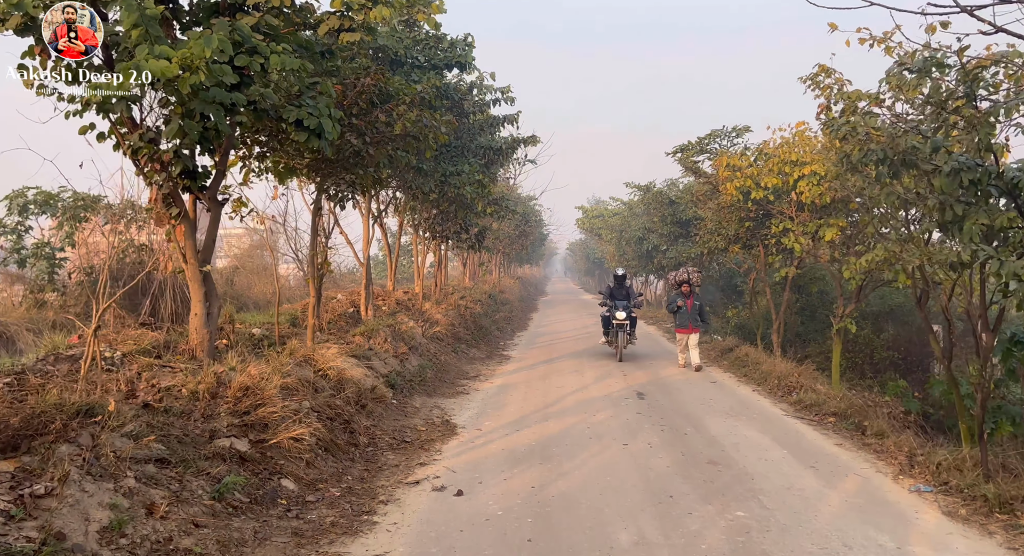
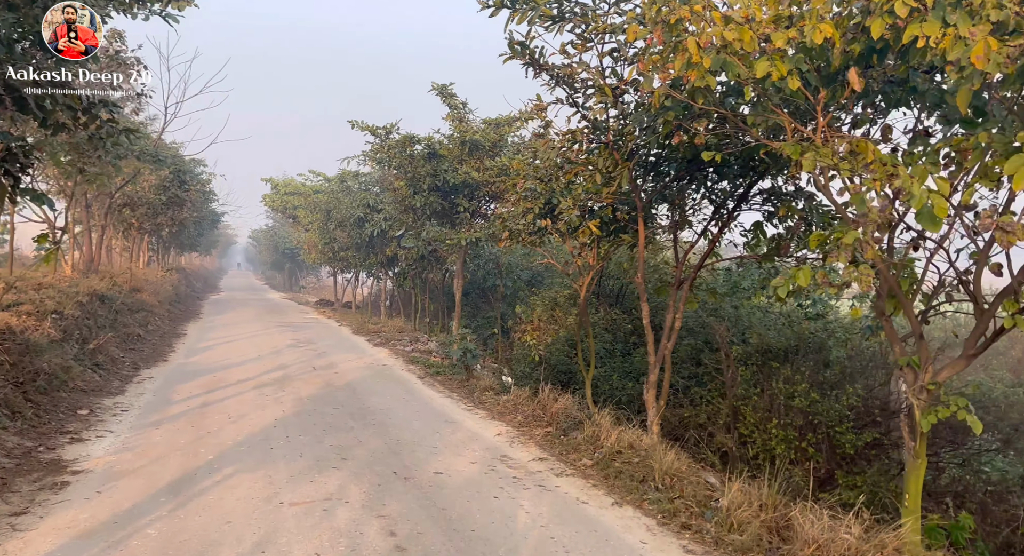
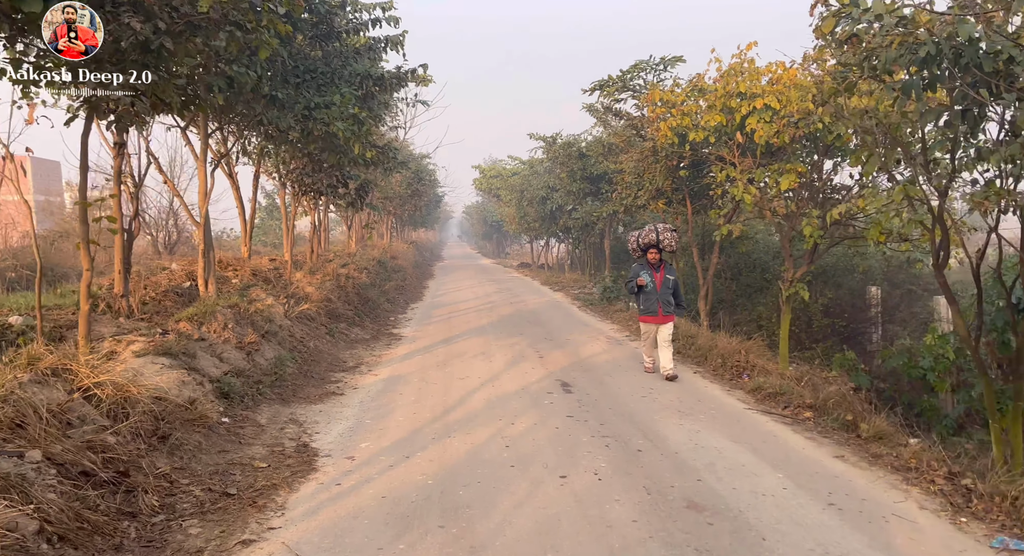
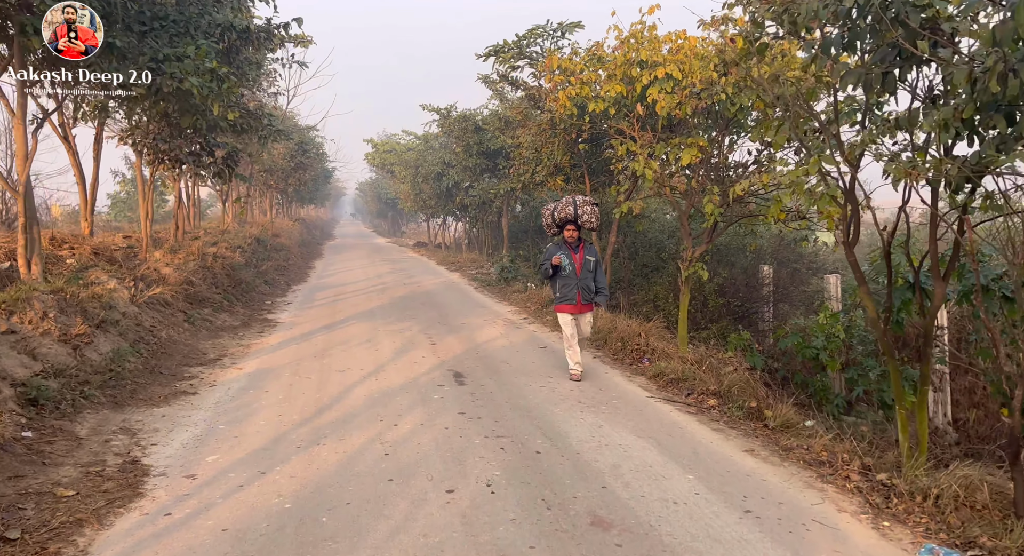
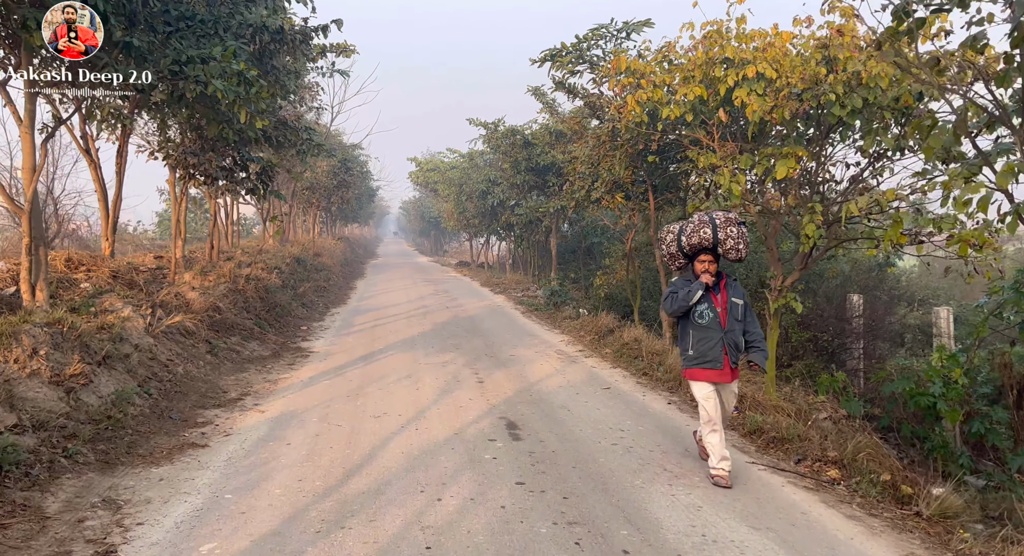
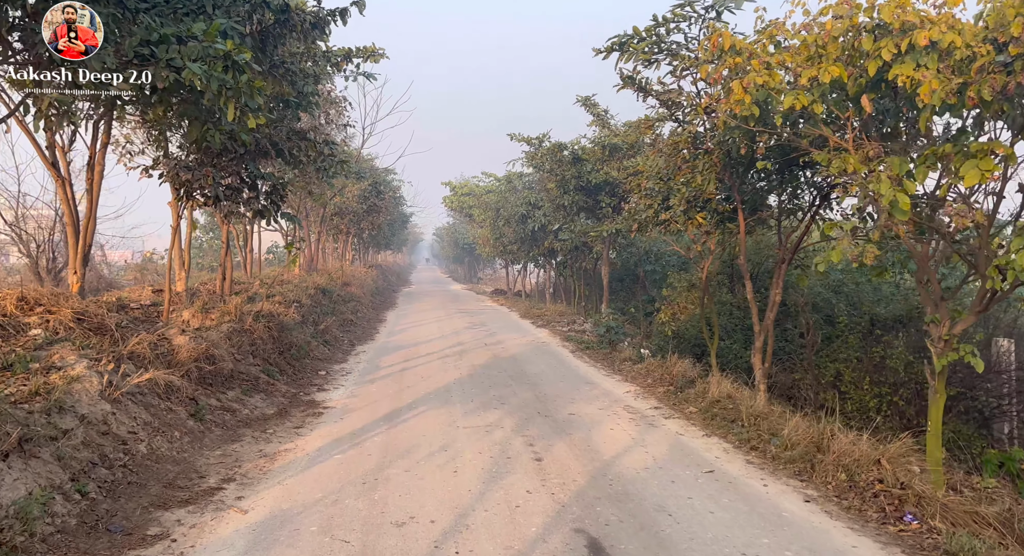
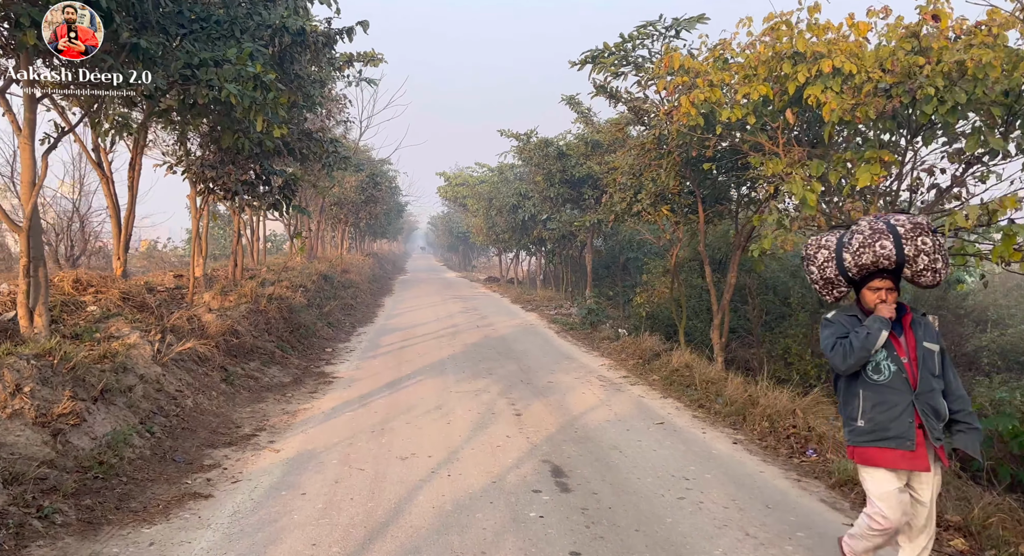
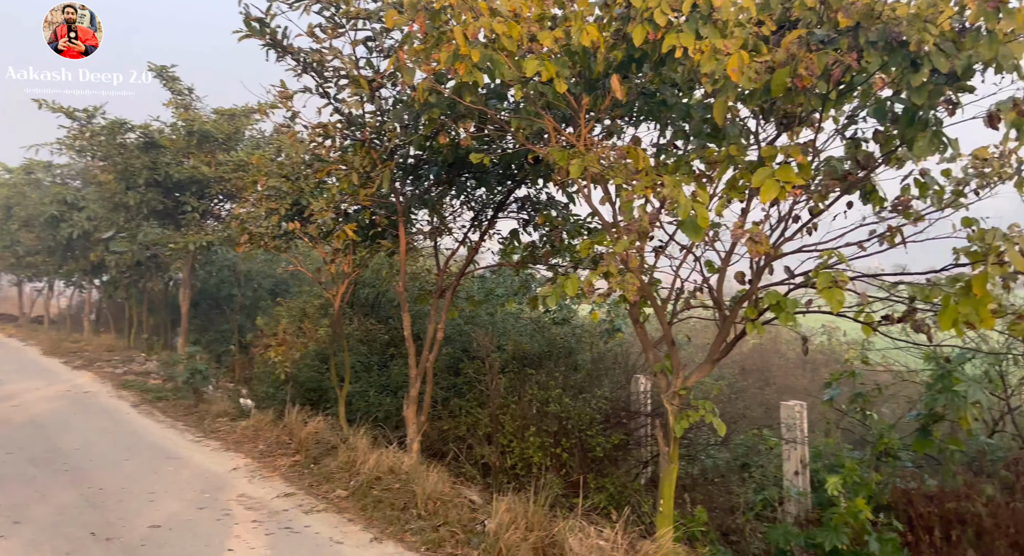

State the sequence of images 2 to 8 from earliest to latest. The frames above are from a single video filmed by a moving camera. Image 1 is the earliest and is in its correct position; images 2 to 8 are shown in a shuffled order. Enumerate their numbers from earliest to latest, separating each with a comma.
3, 4, 5, 7, 6, 2, 8
